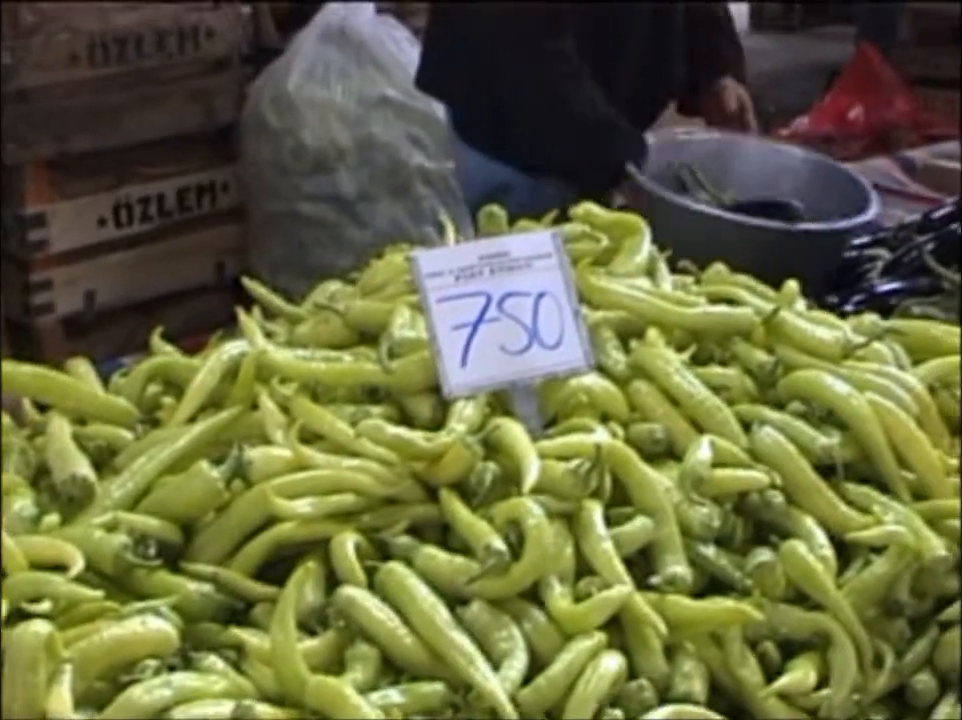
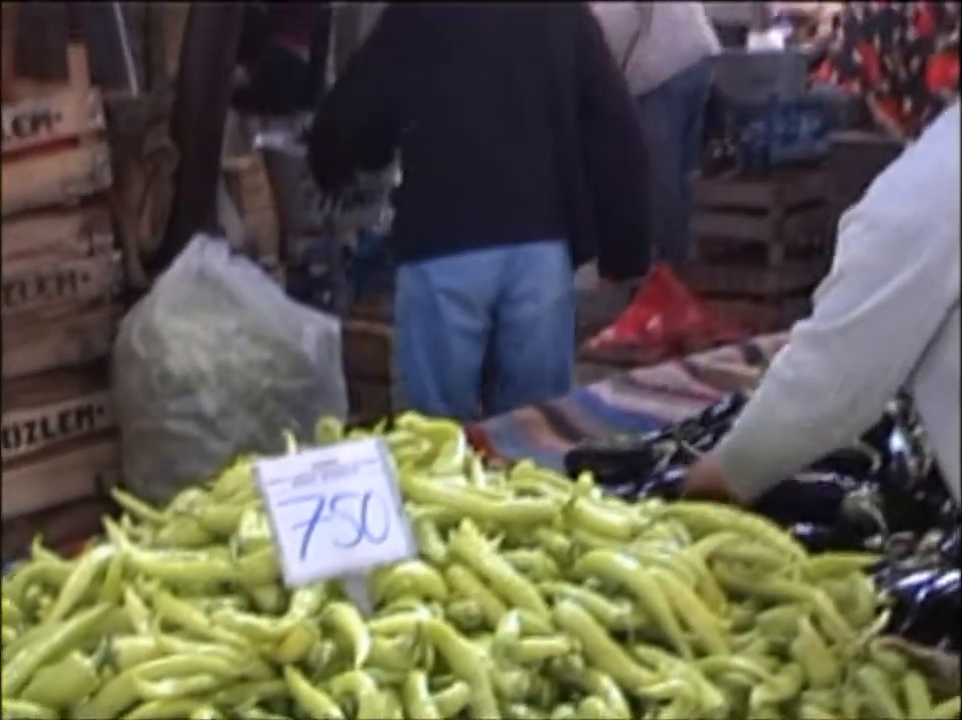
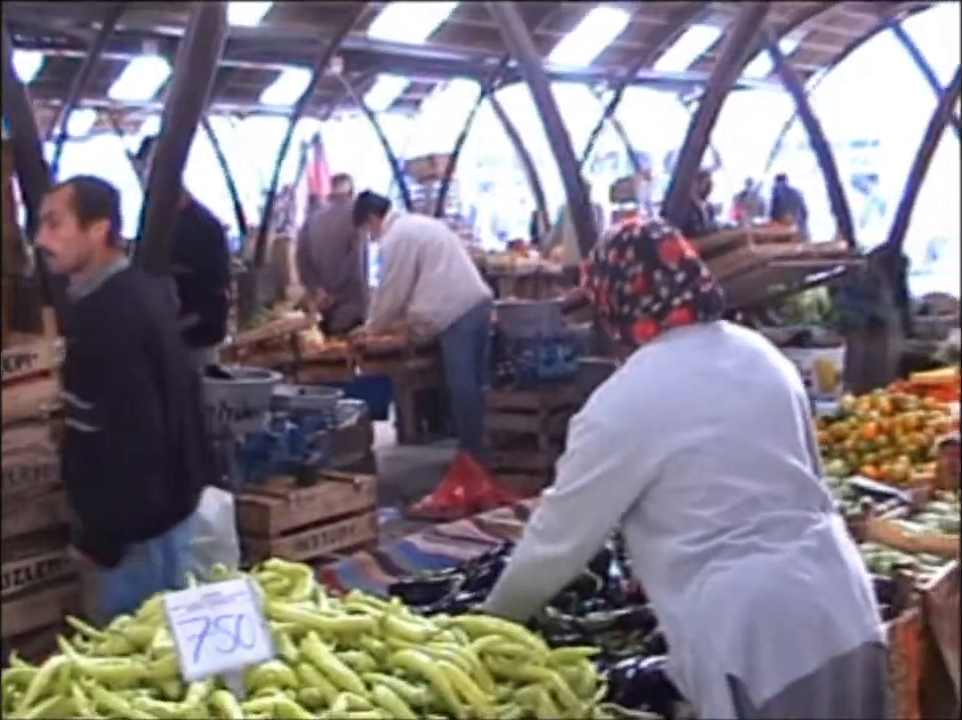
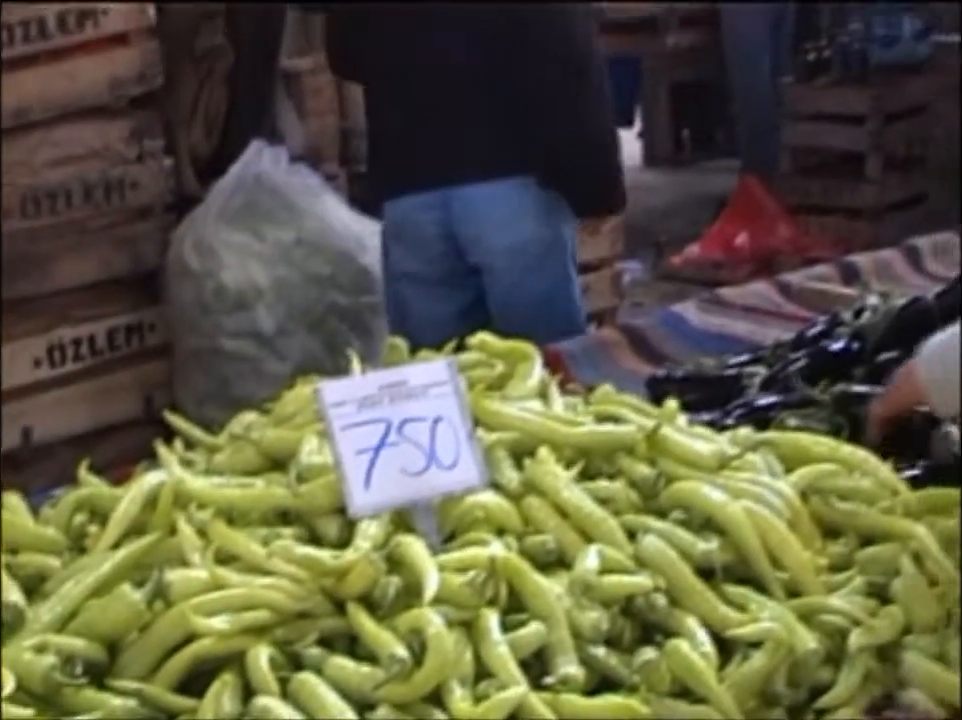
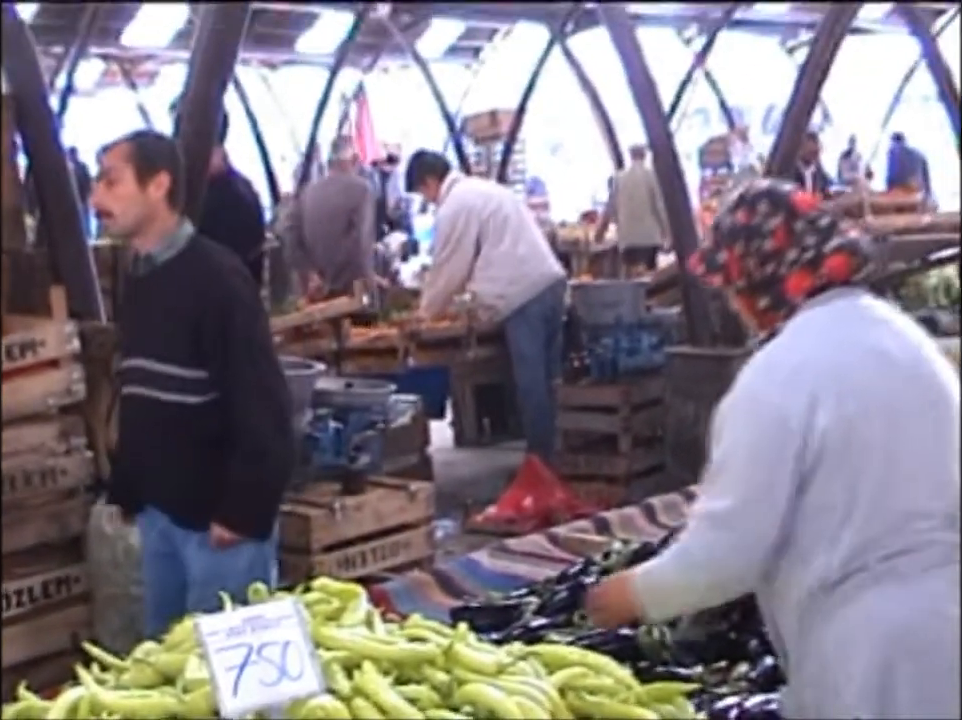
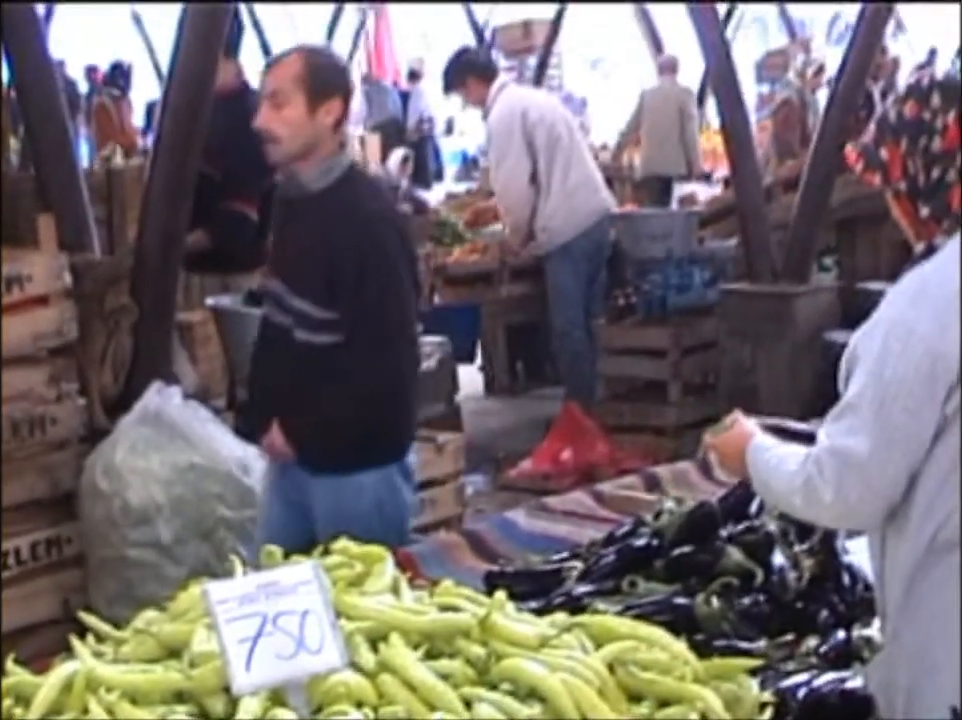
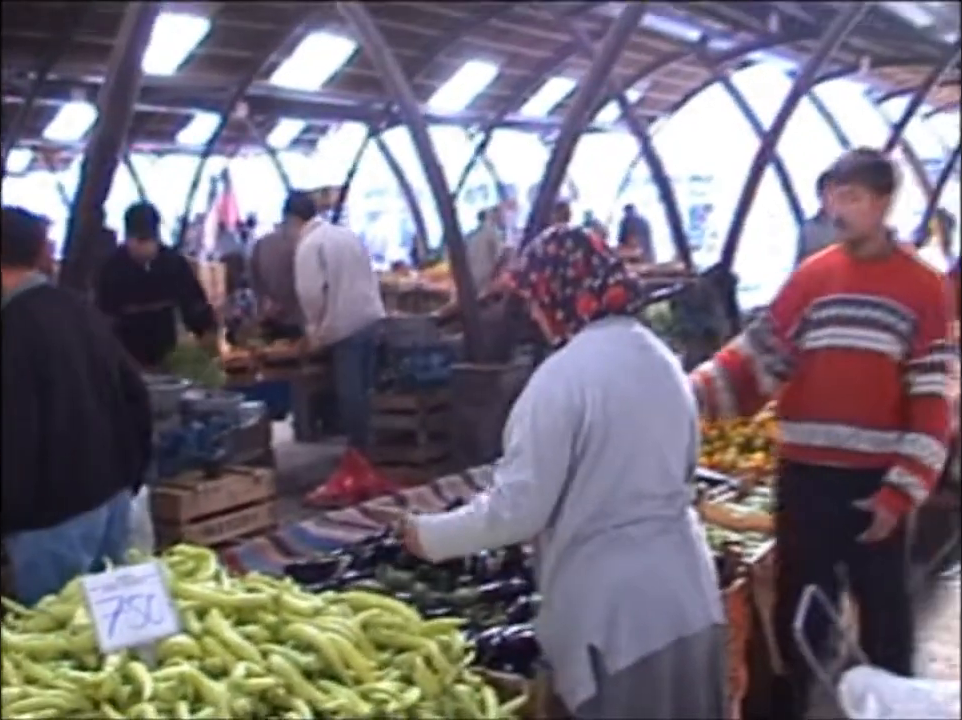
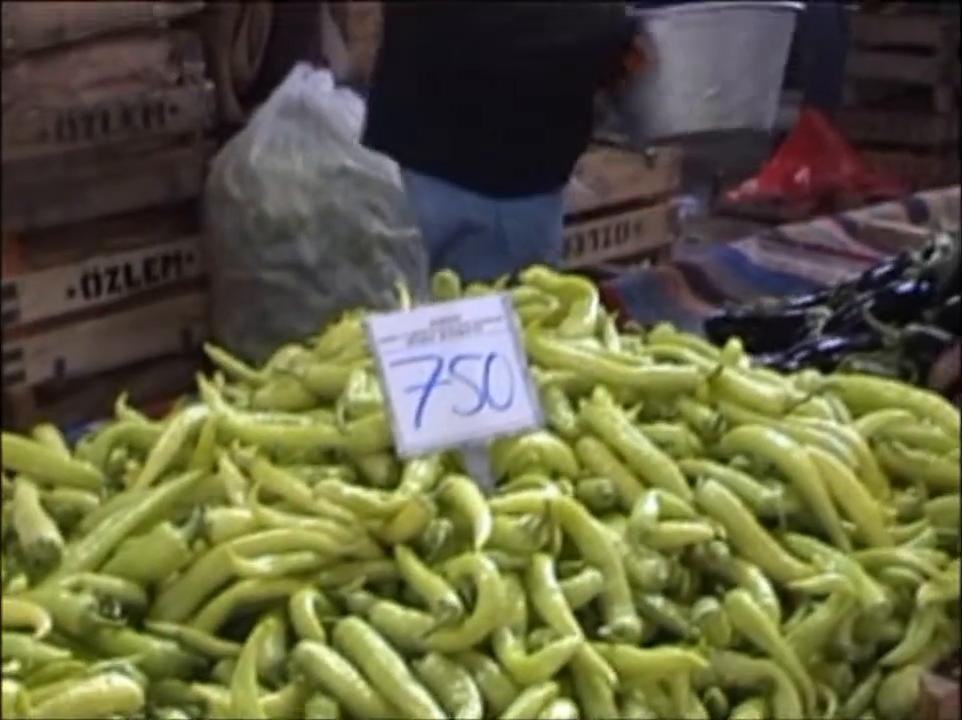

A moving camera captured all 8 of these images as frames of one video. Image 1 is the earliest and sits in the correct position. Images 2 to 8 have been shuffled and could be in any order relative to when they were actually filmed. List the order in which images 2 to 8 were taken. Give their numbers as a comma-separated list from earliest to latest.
8, 4, 2, 6, 5, 3, 7
